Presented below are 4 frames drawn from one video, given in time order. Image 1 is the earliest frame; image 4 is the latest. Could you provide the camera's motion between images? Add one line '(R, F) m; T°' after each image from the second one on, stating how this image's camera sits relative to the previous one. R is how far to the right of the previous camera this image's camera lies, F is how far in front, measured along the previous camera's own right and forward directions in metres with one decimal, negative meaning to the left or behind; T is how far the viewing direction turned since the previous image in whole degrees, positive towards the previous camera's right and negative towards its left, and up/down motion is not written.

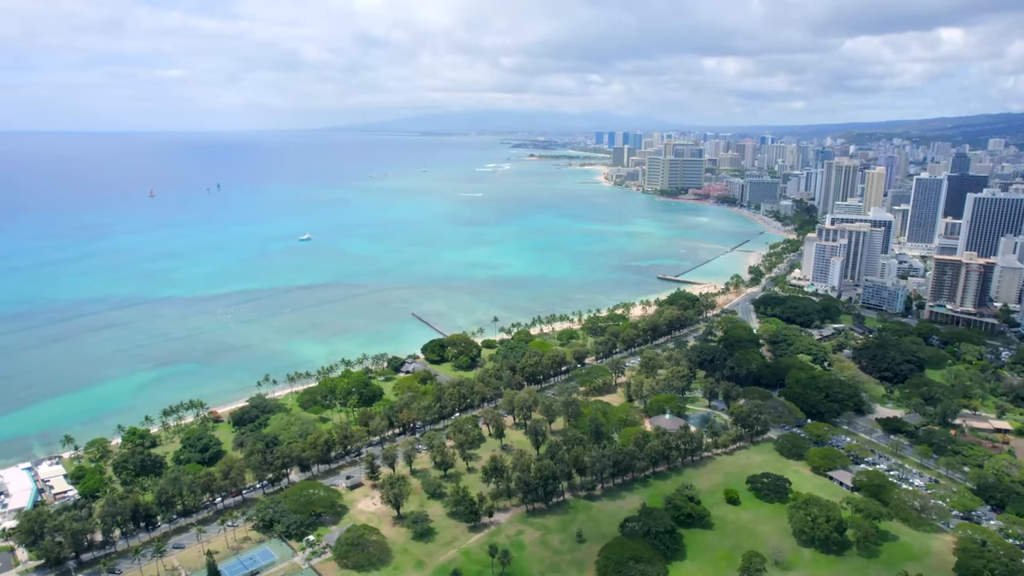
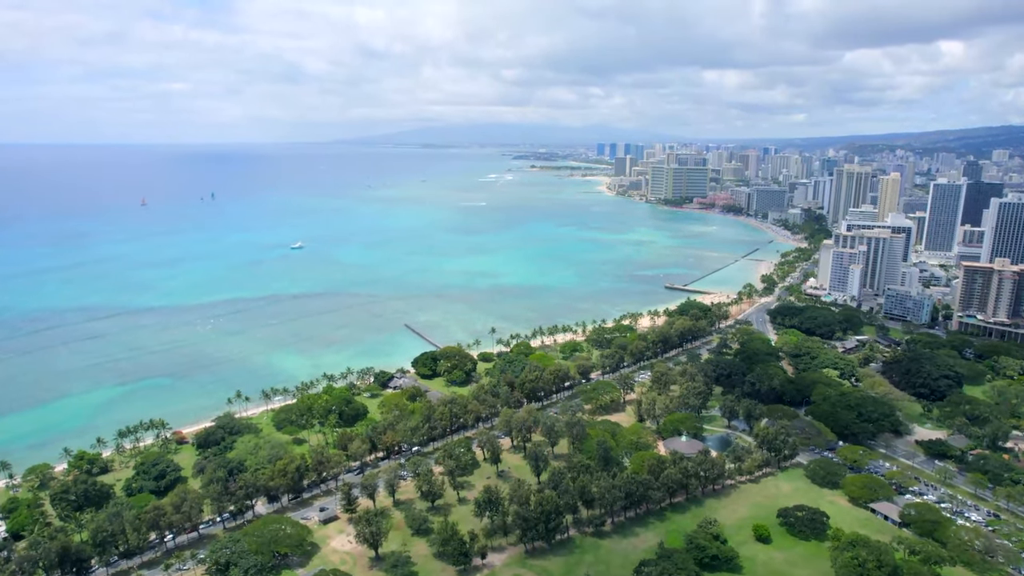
(+0.2, +3.2) m; 0°
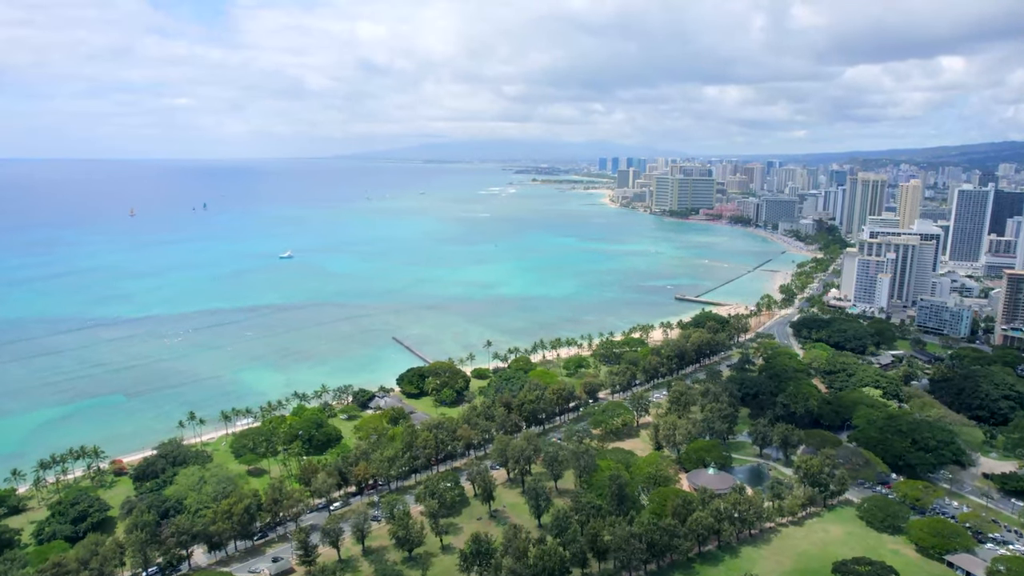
(+0.2, +4.1) m; 0°
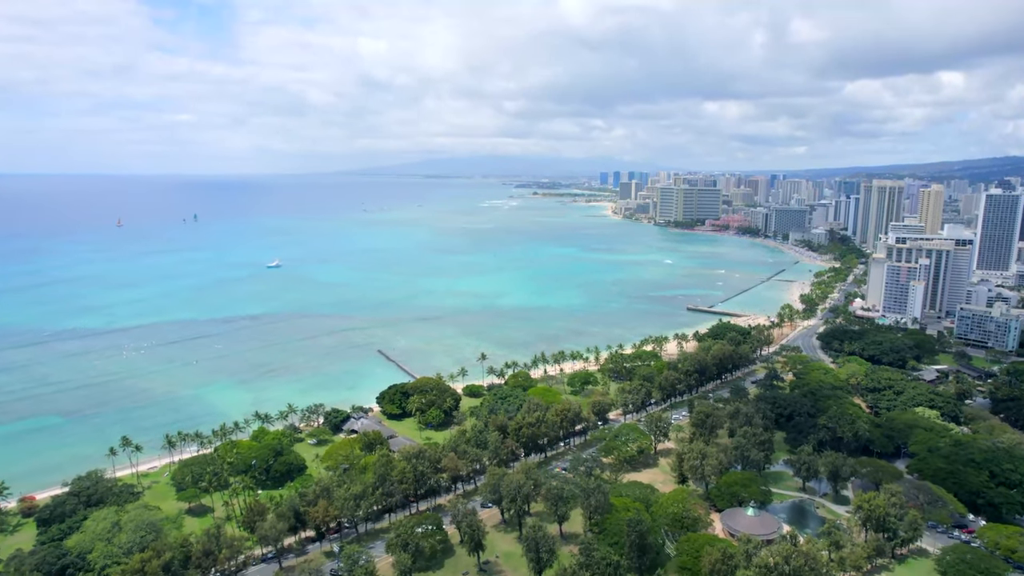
(+0.2, +4.2) m; 0°
